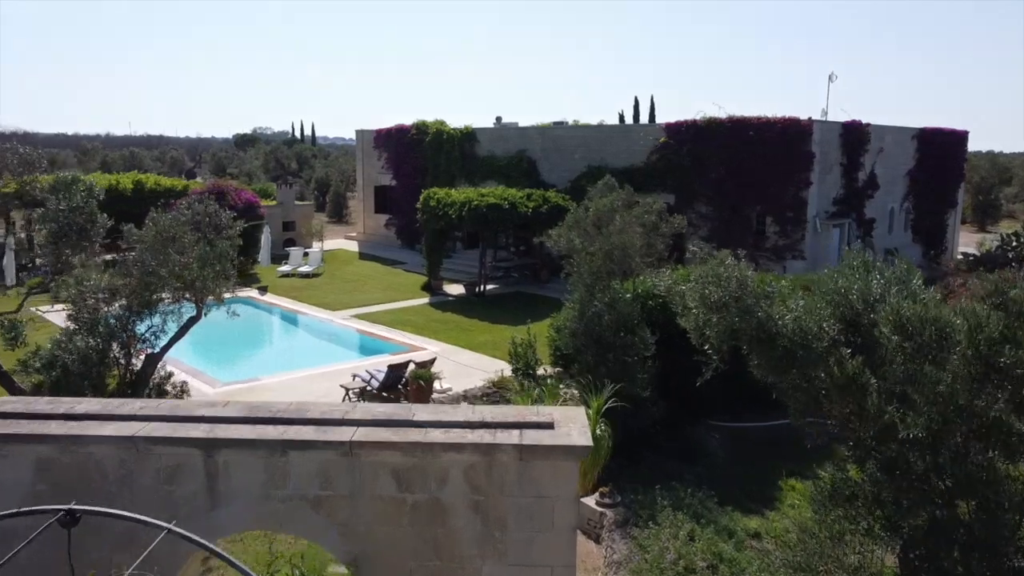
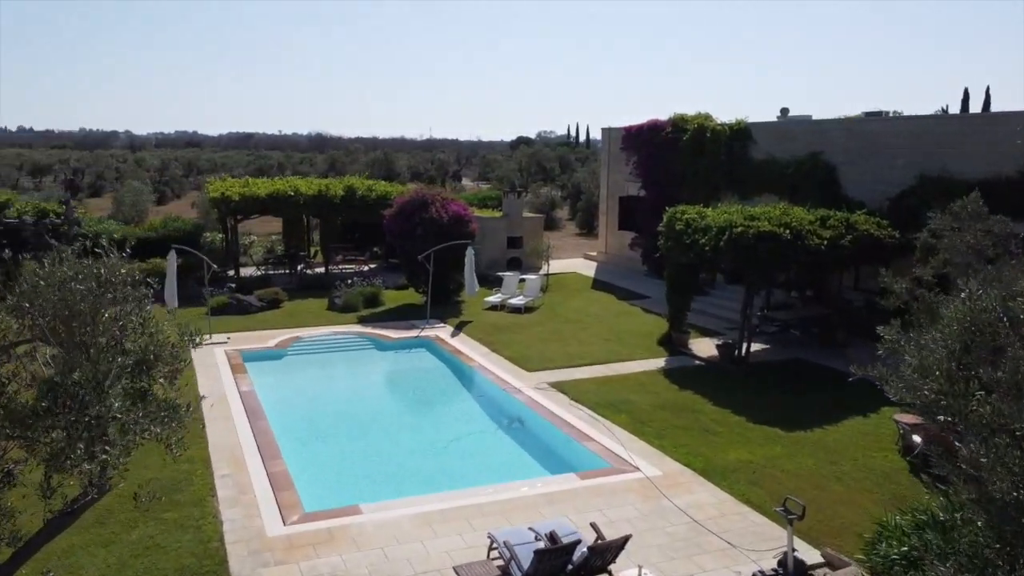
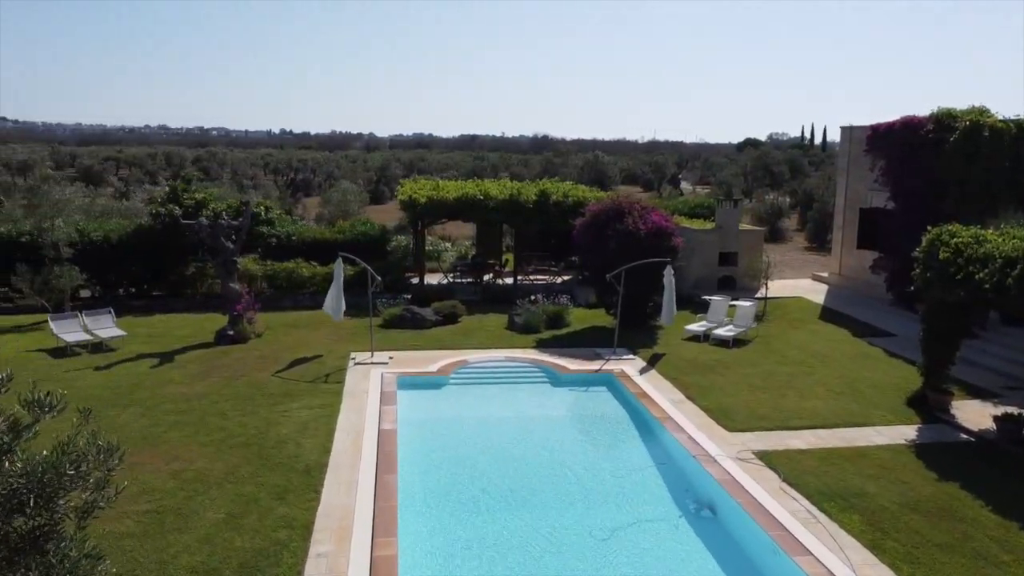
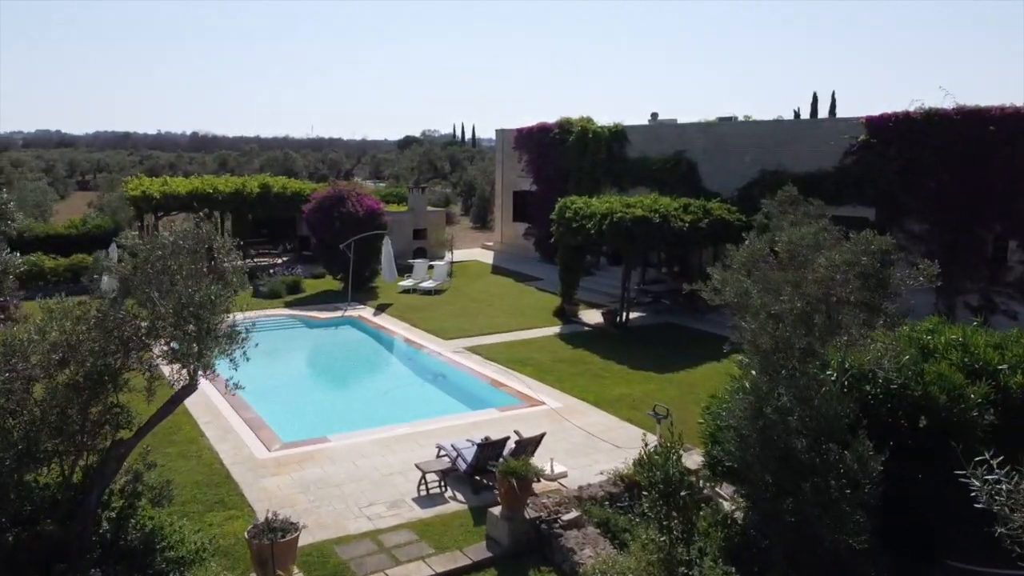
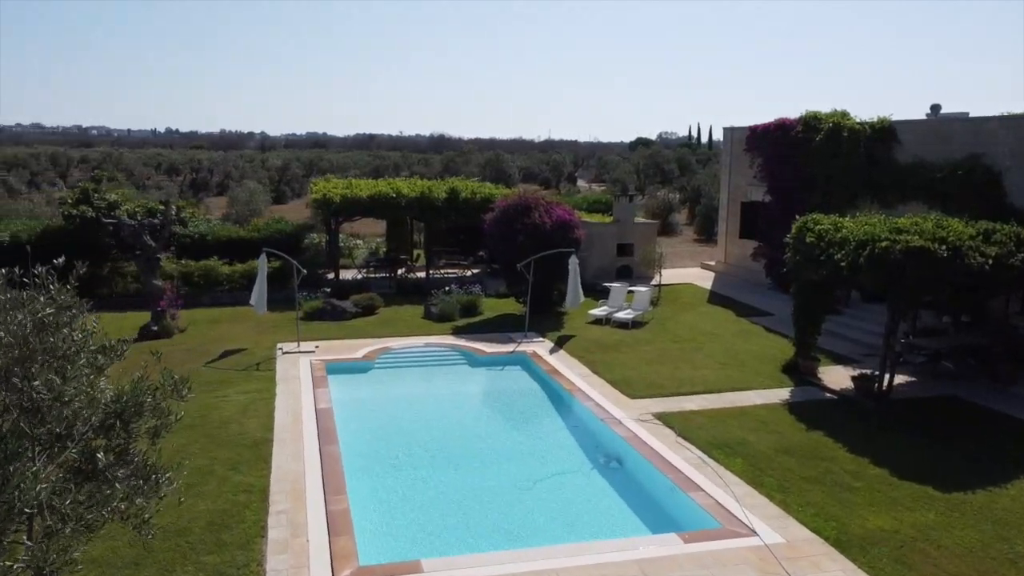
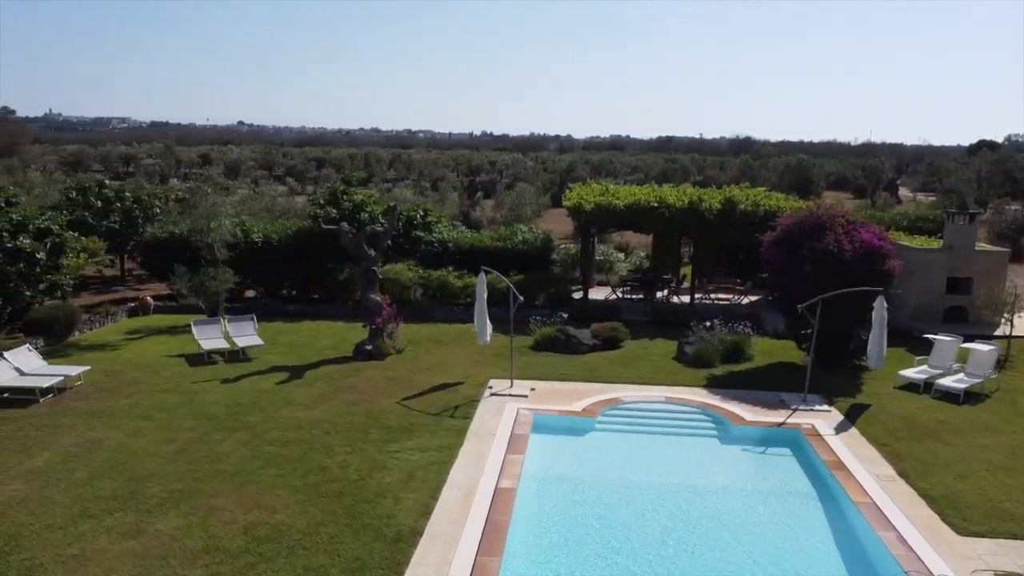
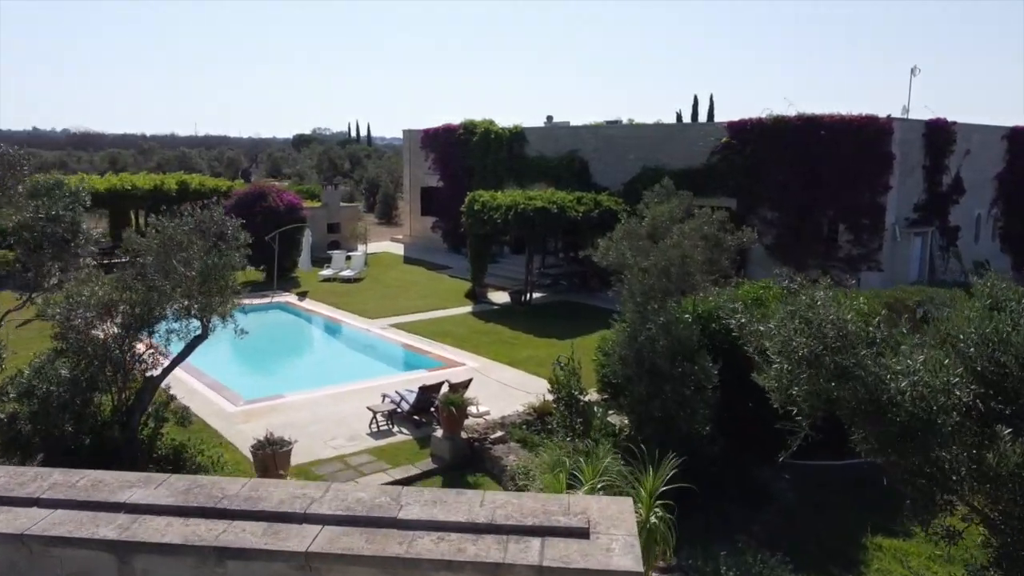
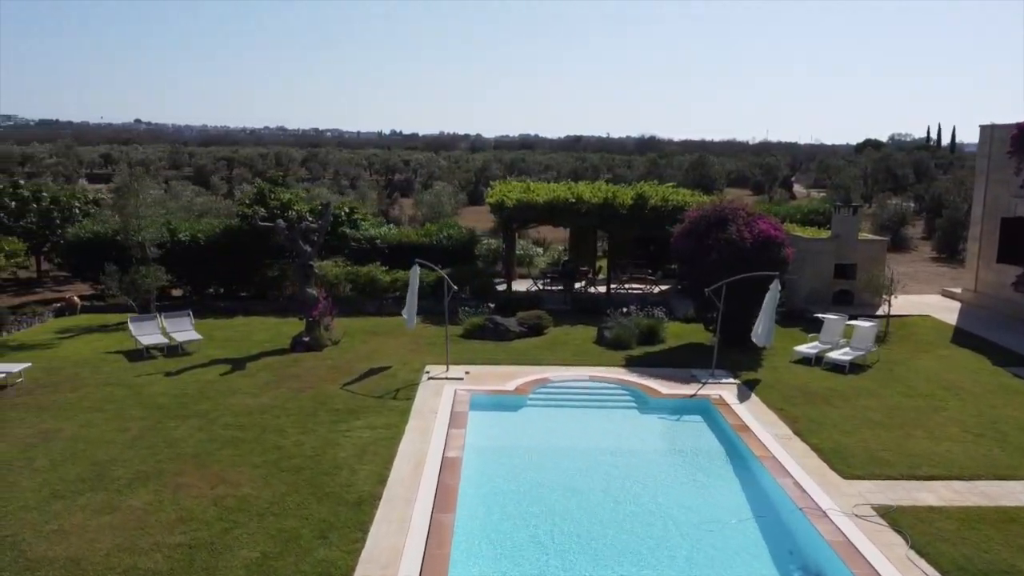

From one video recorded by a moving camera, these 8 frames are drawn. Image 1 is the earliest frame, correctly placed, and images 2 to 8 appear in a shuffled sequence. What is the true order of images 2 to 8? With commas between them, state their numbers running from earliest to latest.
7, 4, 2, 5, 3, 8, 6
